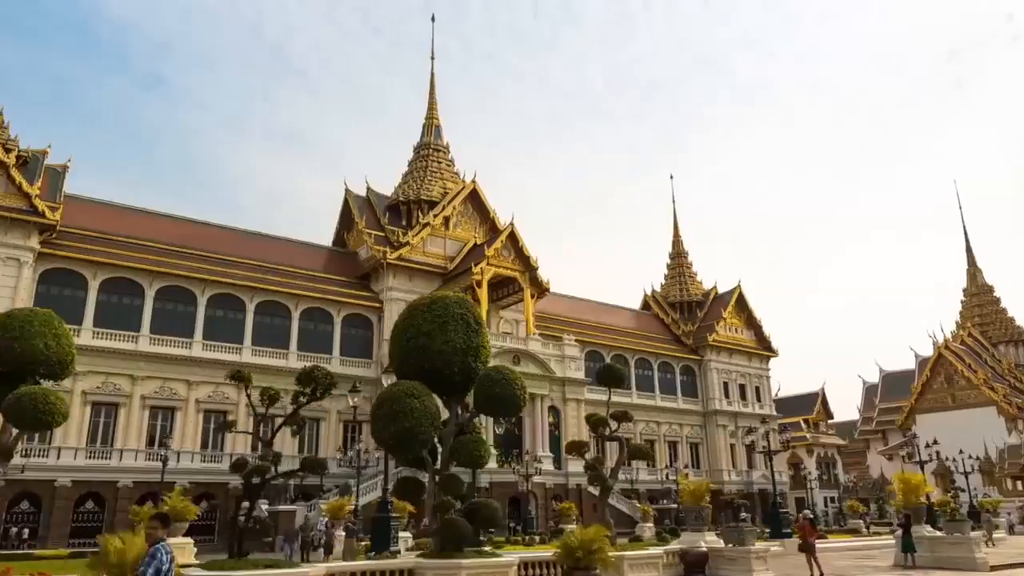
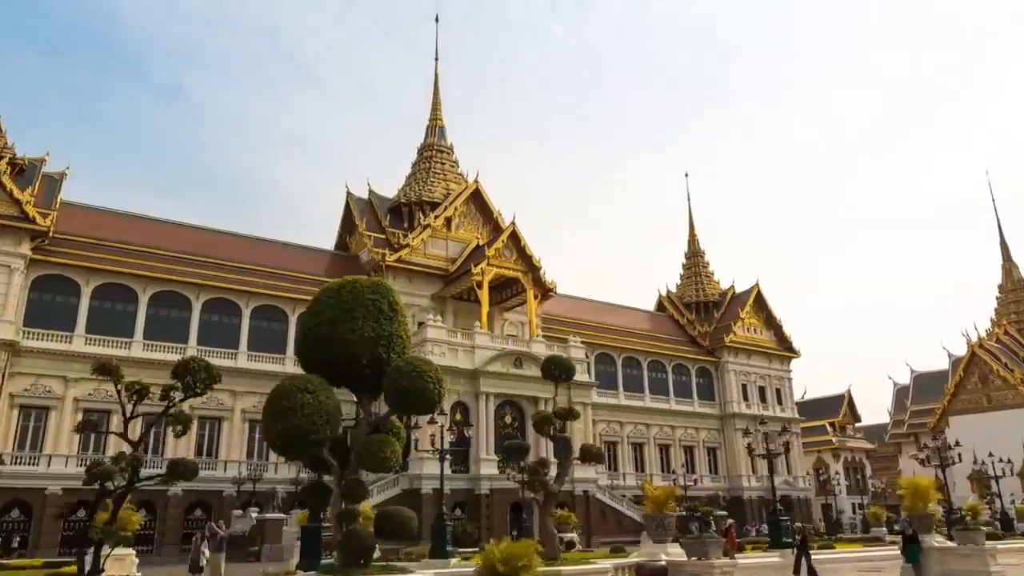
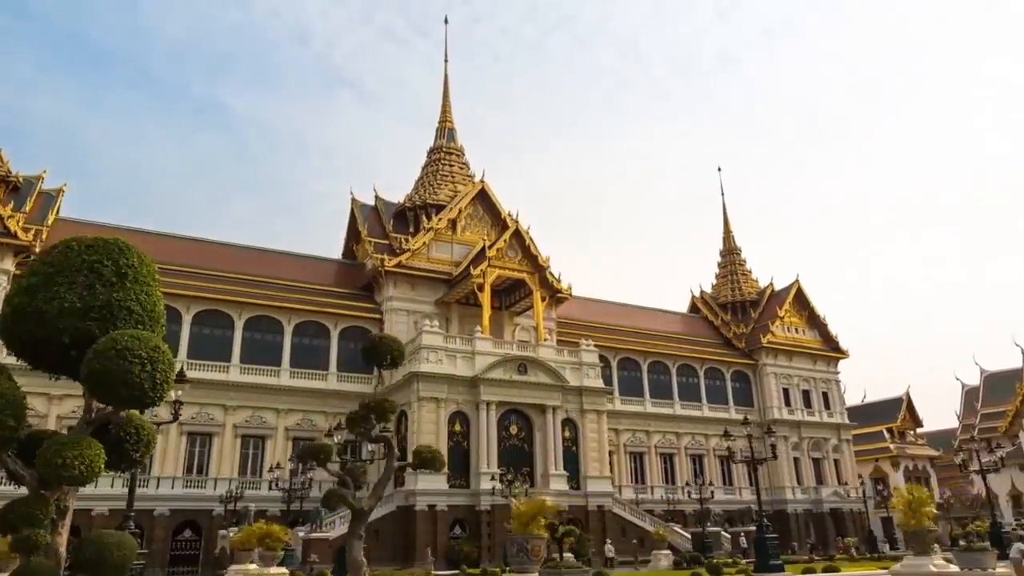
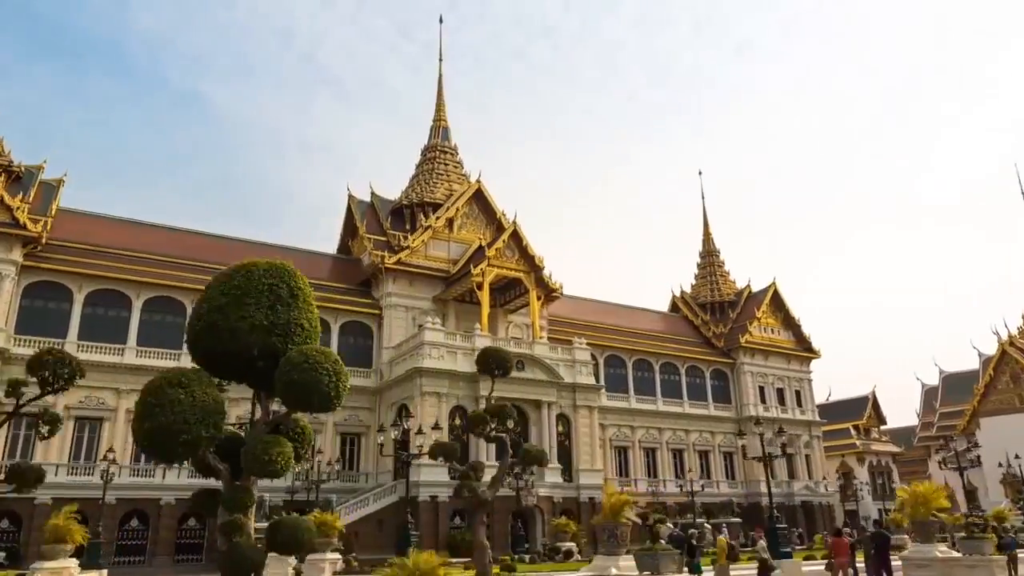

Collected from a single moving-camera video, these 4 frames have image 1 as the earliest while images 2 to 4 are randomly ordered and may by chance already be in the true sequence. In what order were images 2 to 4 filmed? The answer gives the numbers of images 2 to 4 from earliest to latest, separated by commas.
2, 4, 3
